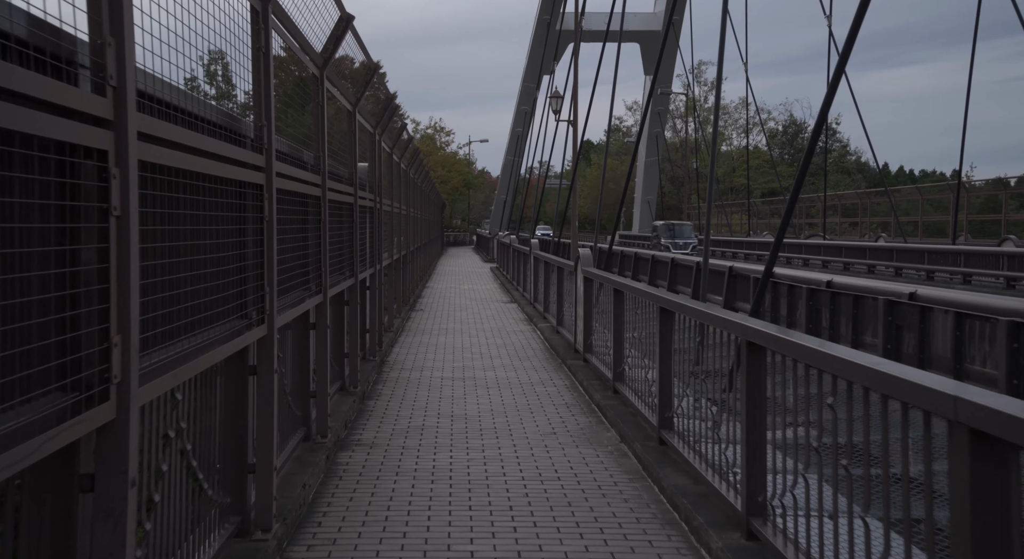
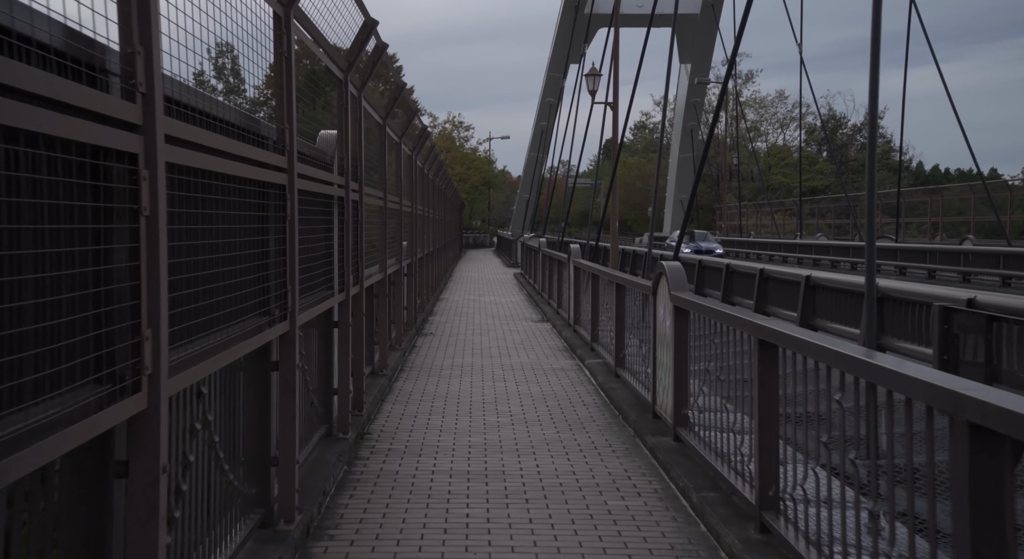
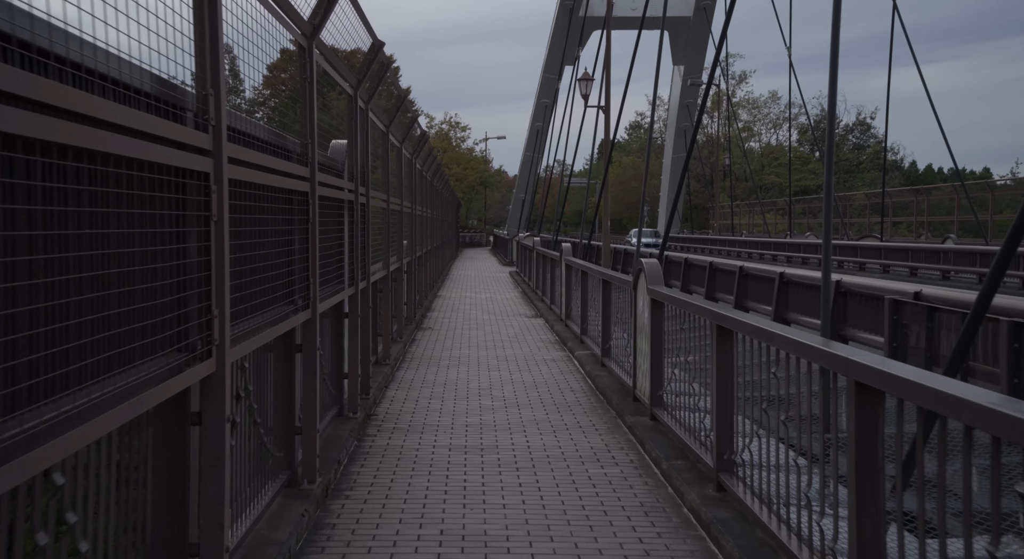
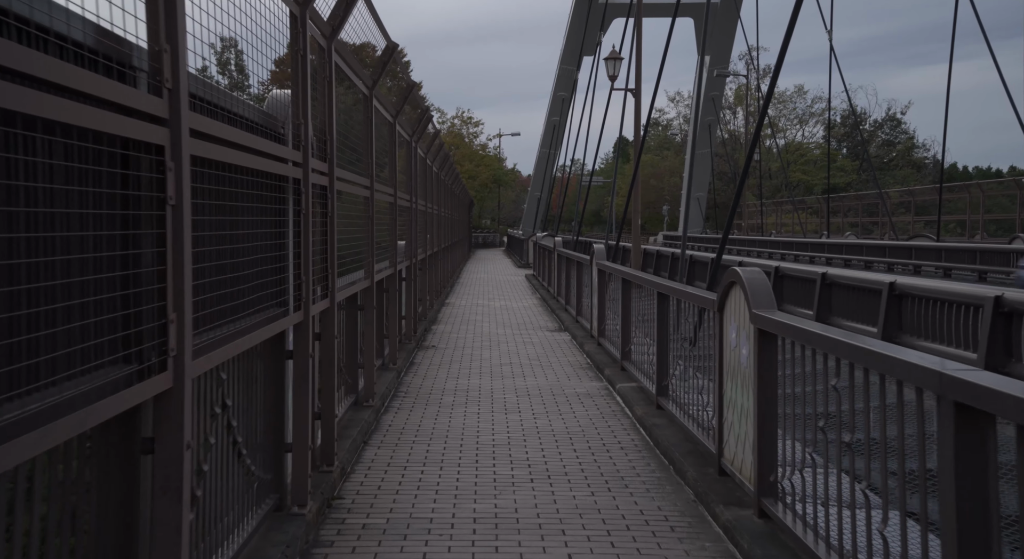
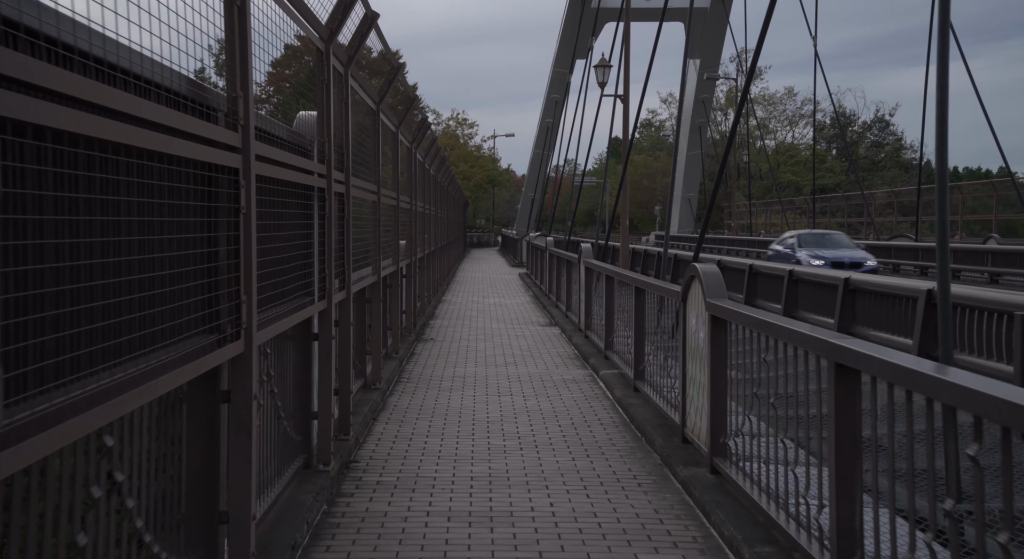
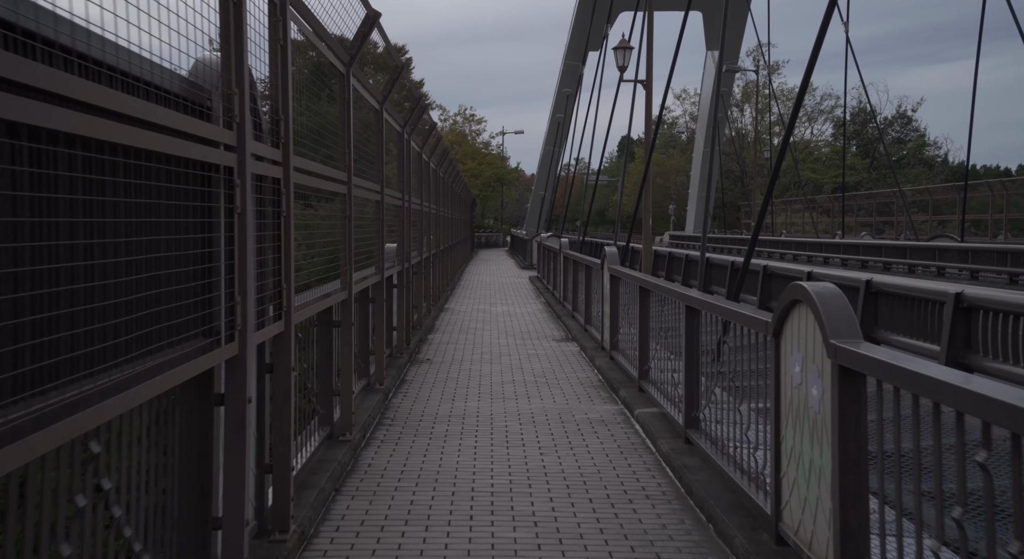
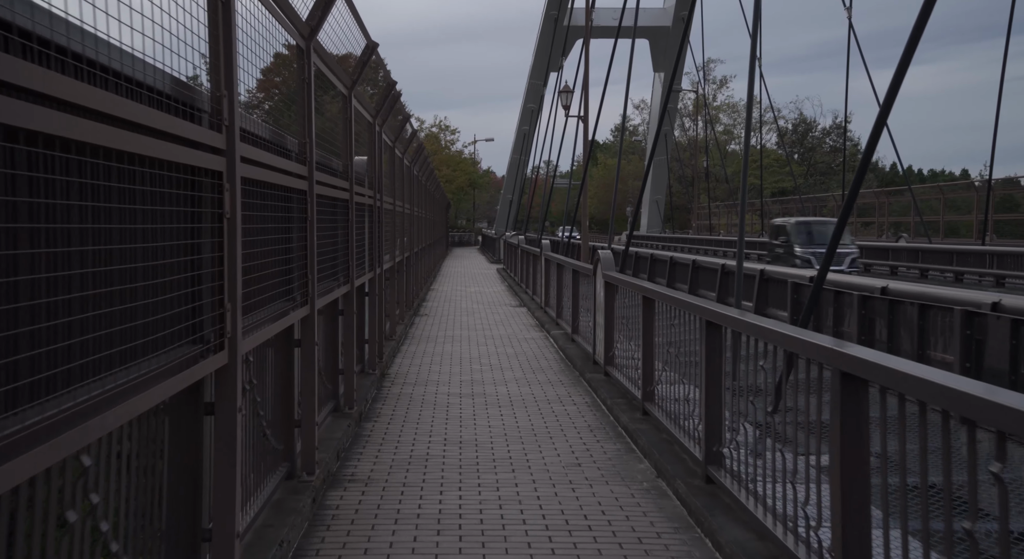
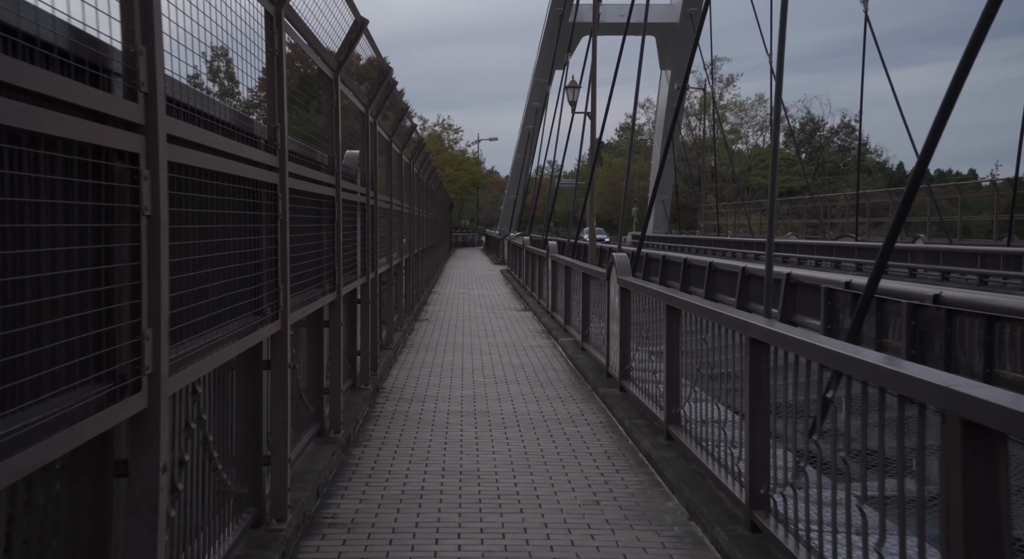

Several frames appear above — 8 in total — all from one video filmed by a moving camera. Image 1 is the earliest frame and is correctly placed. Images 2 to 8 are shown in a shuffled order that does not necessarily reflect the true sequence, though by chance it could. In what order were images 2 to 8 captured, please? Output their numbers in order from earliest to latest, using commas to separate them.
7, 8, 3, 2, 5, 4, 6
